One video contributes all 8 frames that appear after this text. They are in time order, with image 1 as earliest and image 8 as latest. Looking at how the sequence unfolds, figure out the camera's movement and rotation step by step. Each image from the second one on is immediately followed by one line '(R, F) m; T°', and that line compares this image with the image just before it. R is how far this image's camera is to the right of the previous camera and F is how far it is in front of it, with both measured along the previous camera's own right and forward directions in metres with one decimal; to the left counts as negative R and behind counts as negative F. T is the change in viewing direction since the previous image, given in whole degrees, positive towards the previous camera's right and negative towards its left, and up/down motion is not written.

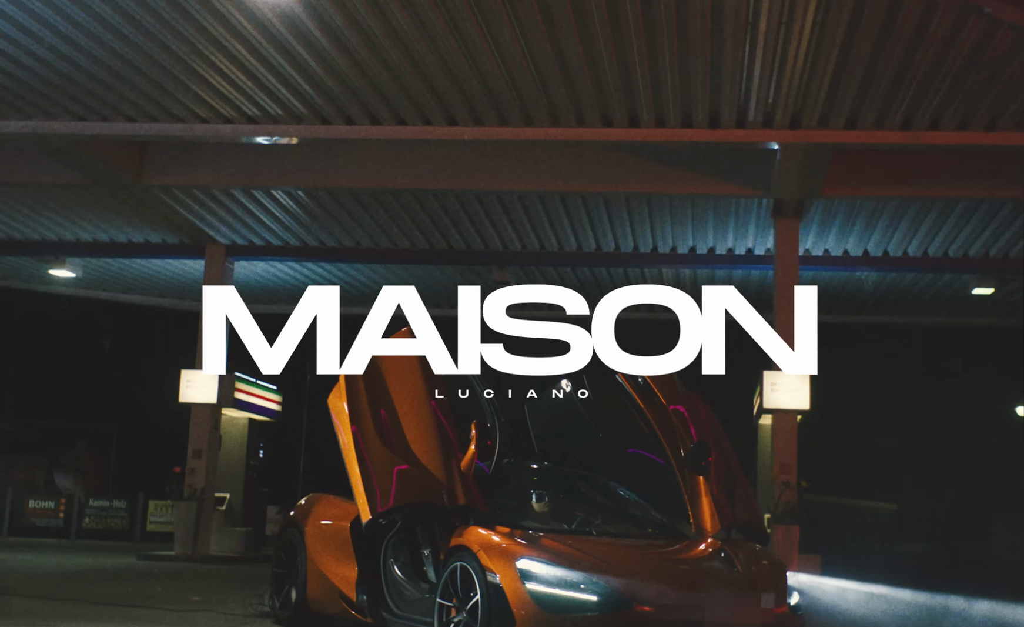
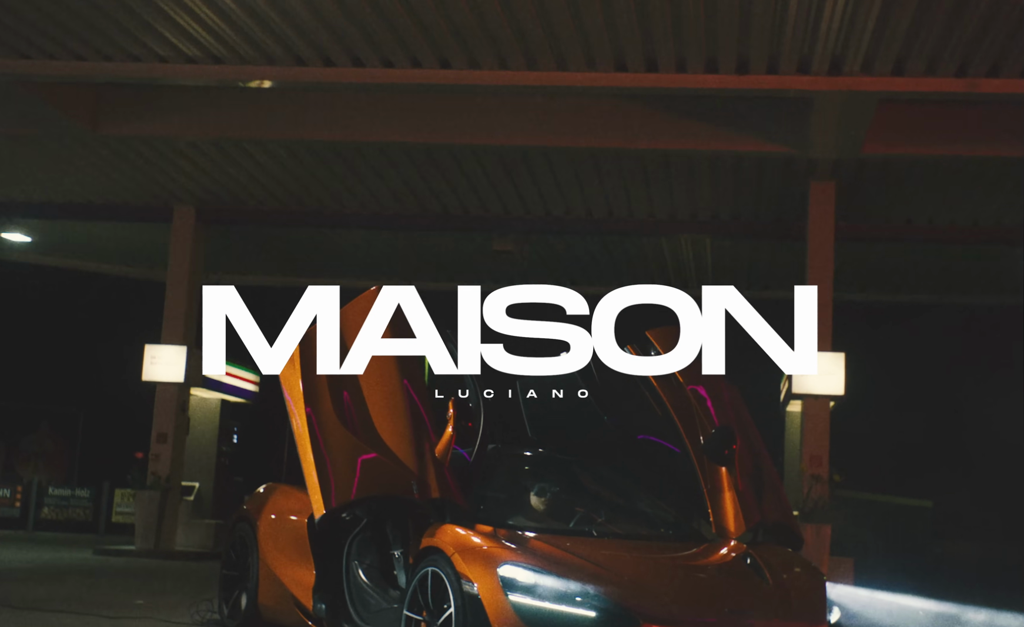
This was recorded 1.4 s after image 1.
(+0.2, +1.5) m; -1°
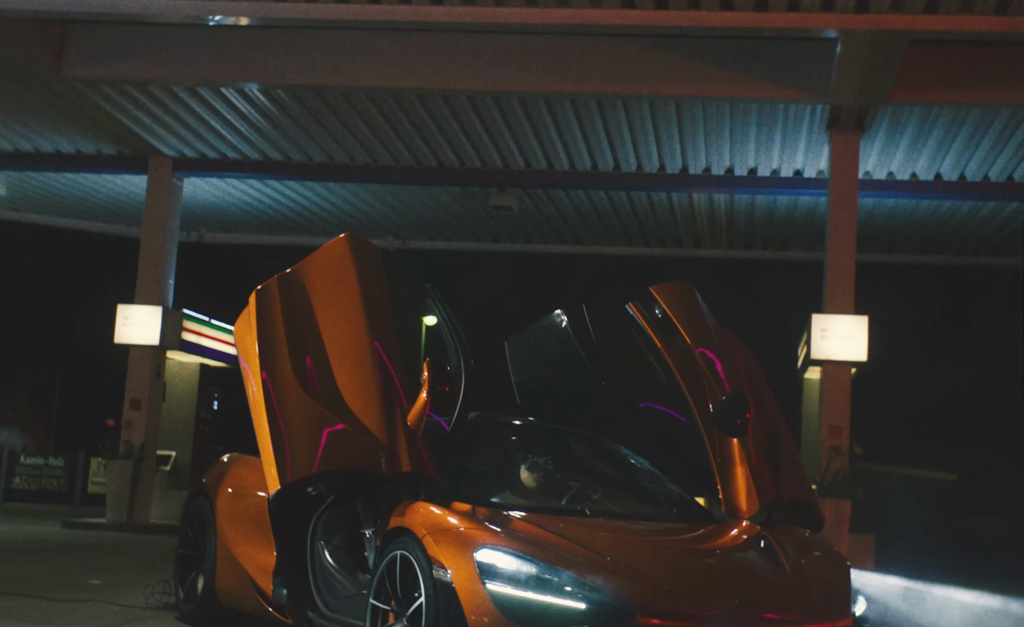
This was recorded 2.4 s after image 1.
(+0.1, +0.9) m; -1°
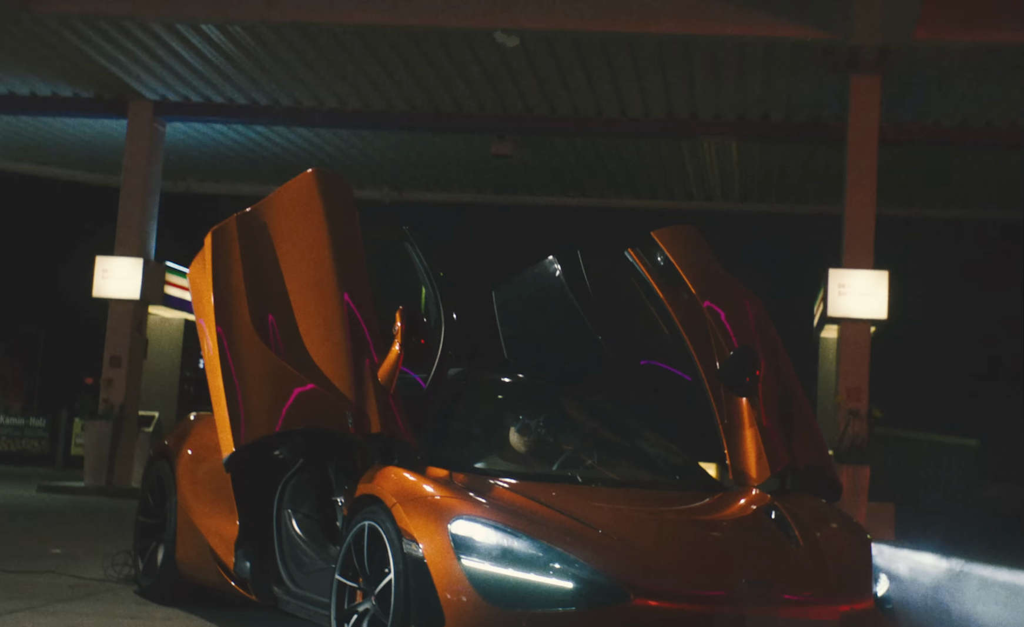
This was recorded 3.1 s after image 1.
(+0.1, +0.7) m; -1°
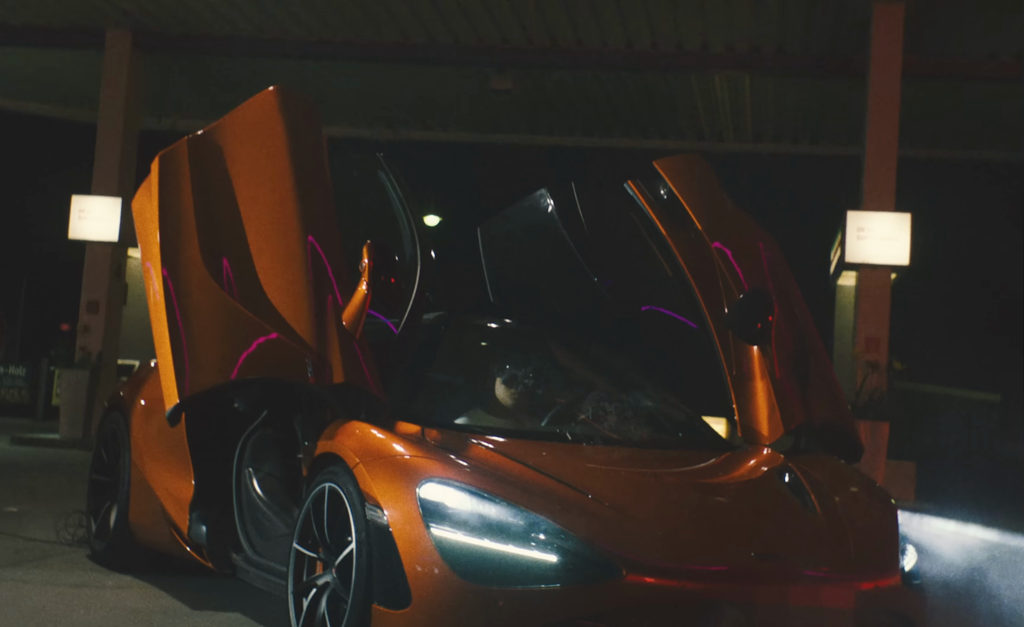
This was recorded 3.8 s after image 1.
(+0.1, +0.7) m; -1°
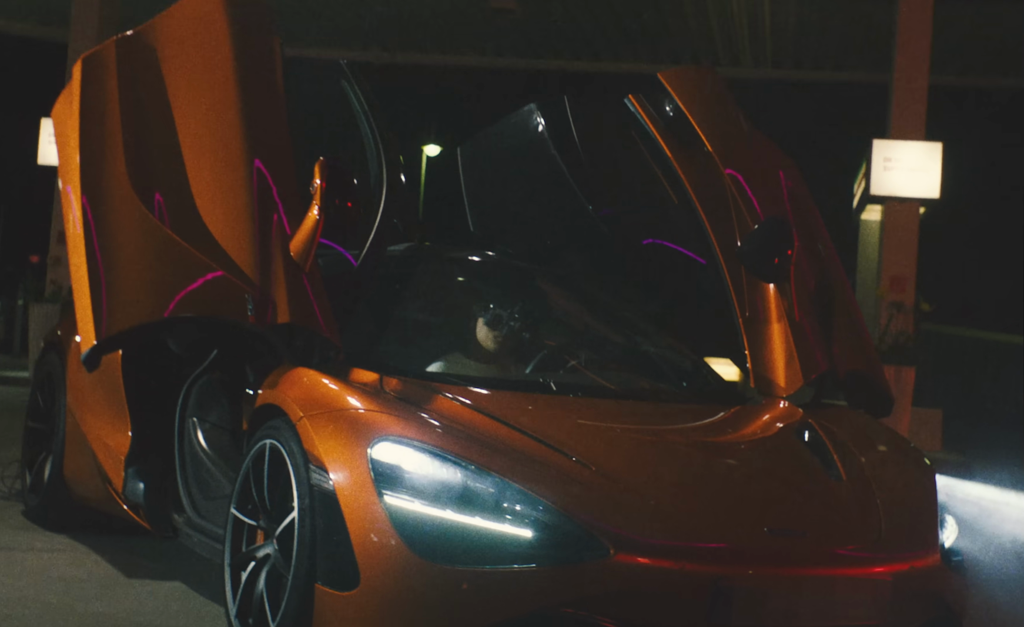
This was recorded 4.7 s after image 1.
(+0.1, +0.7) m; -1°
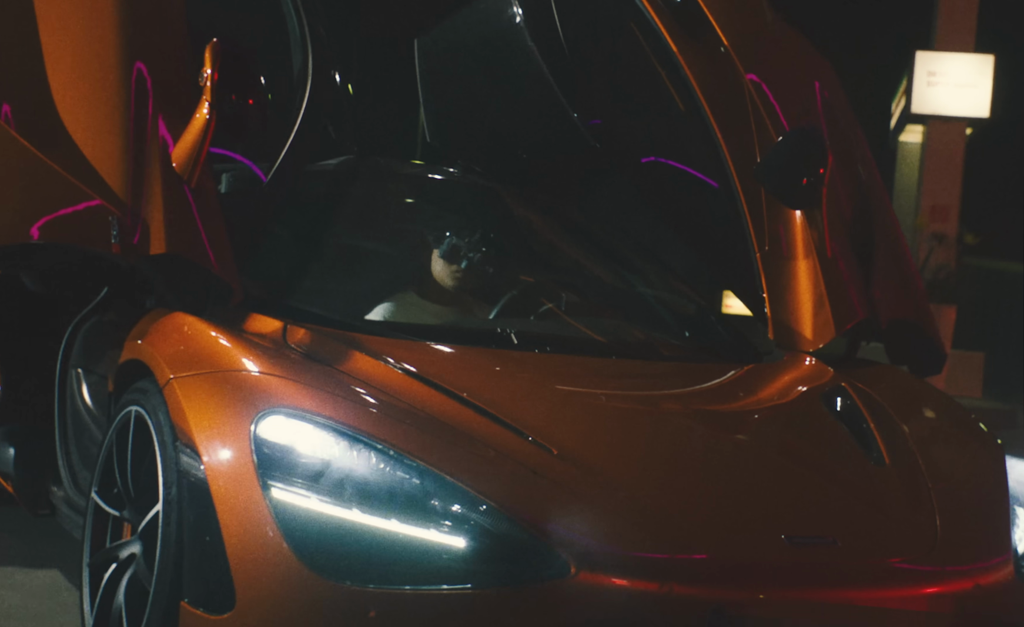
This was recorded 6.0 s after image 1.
(+0.2, +1.0) m; -1°
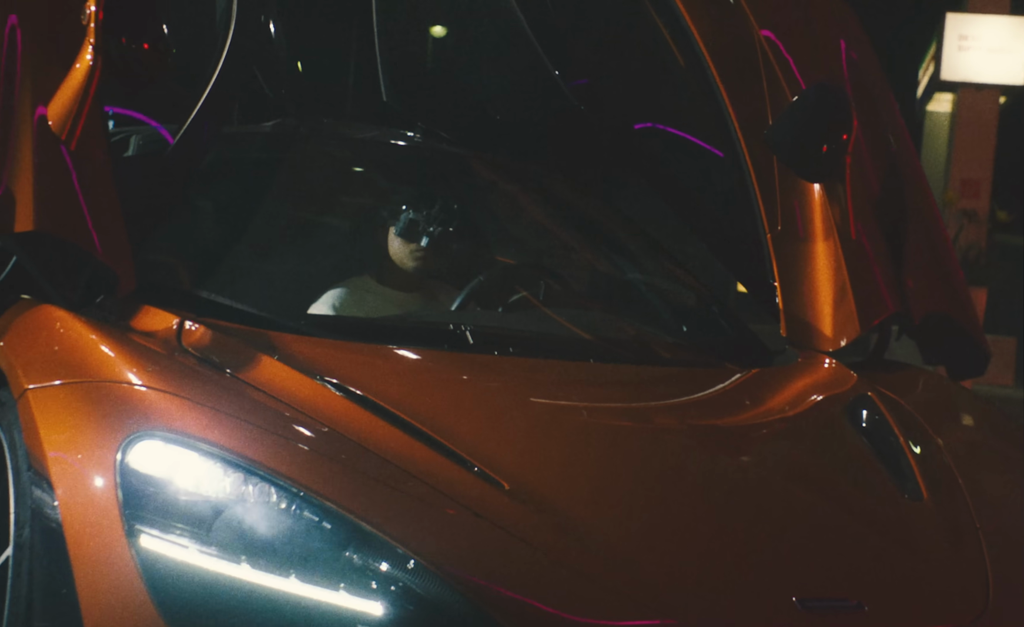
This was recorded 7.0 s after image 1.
(+0.1, +0.6) m; -1°
